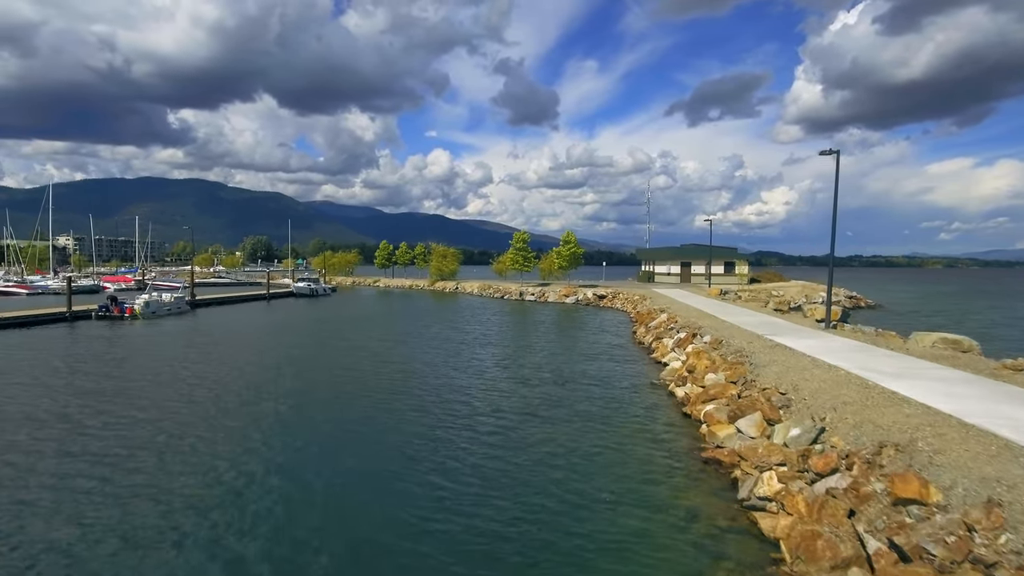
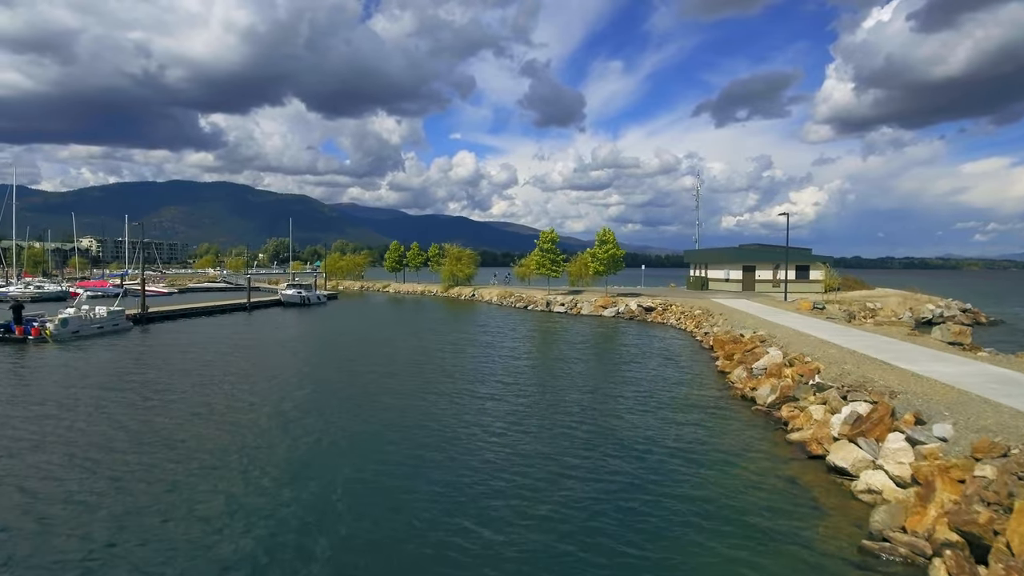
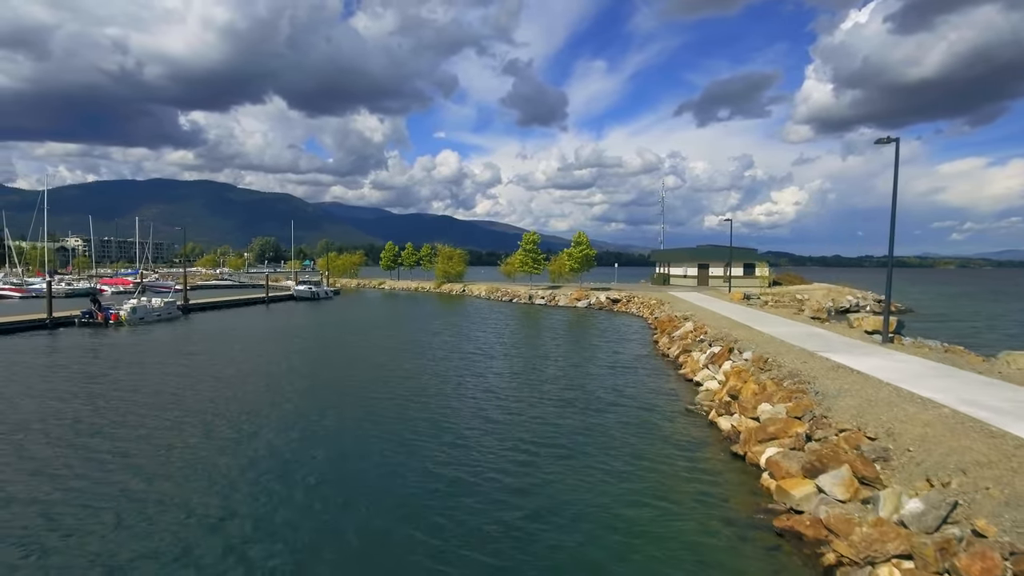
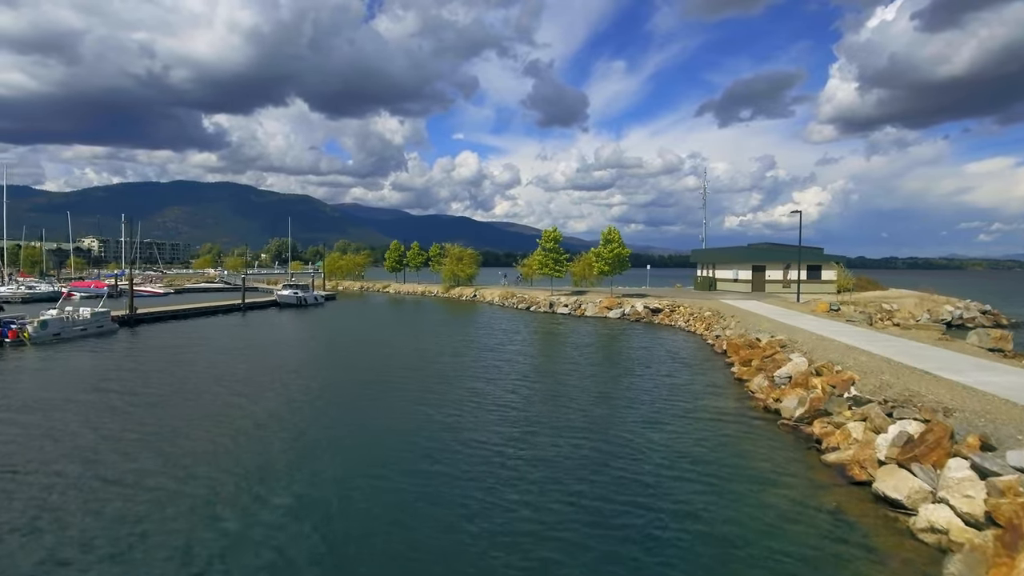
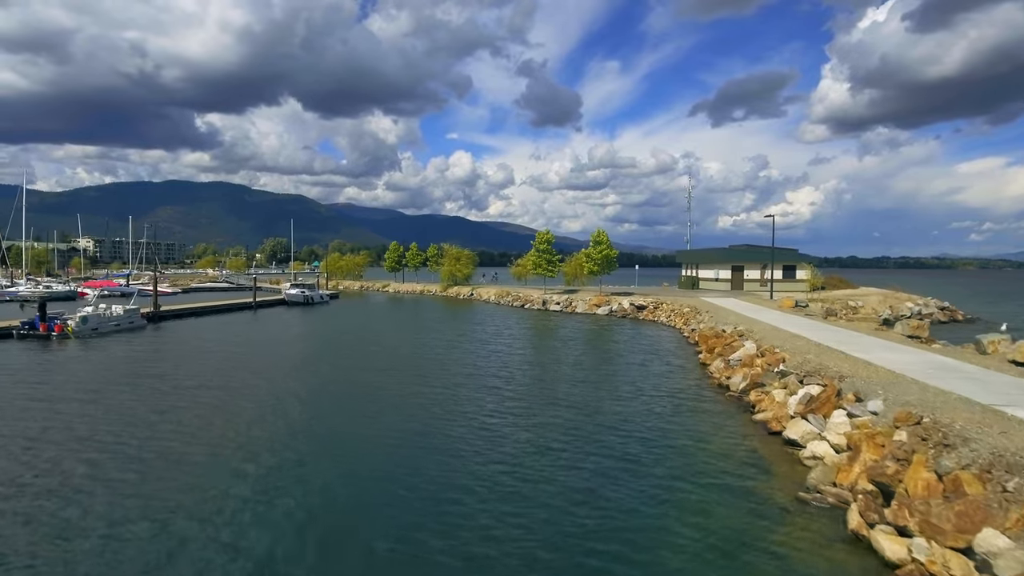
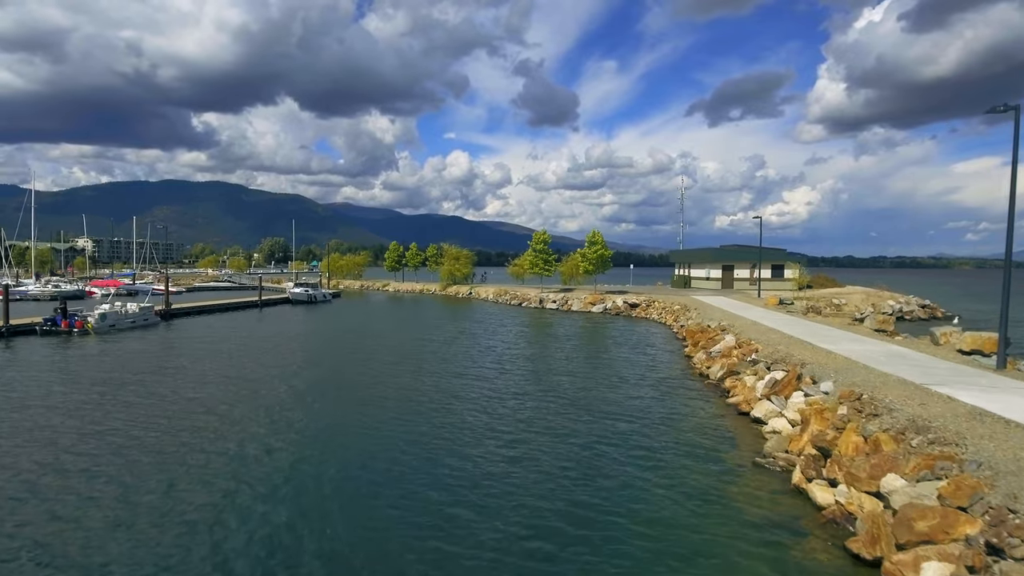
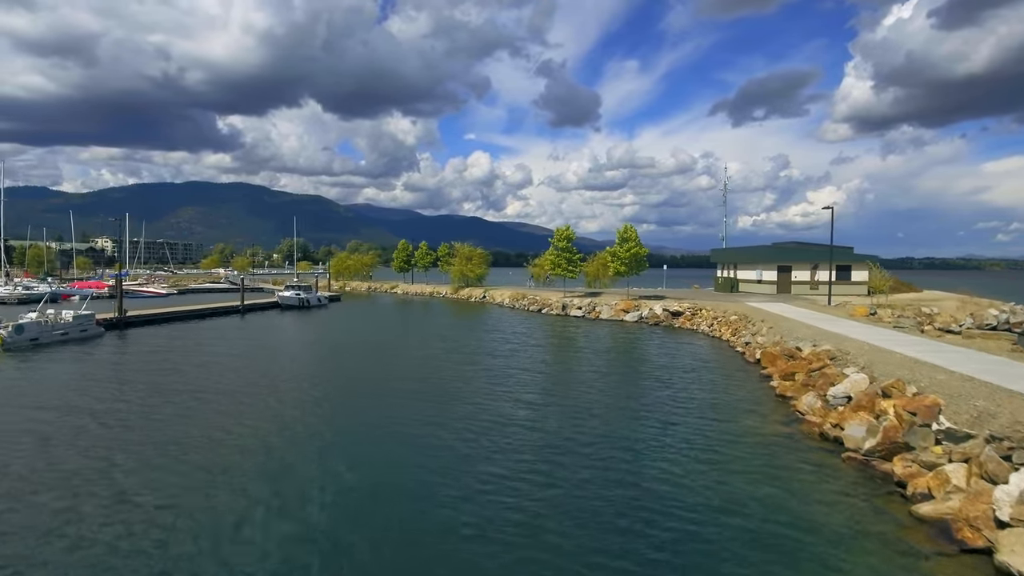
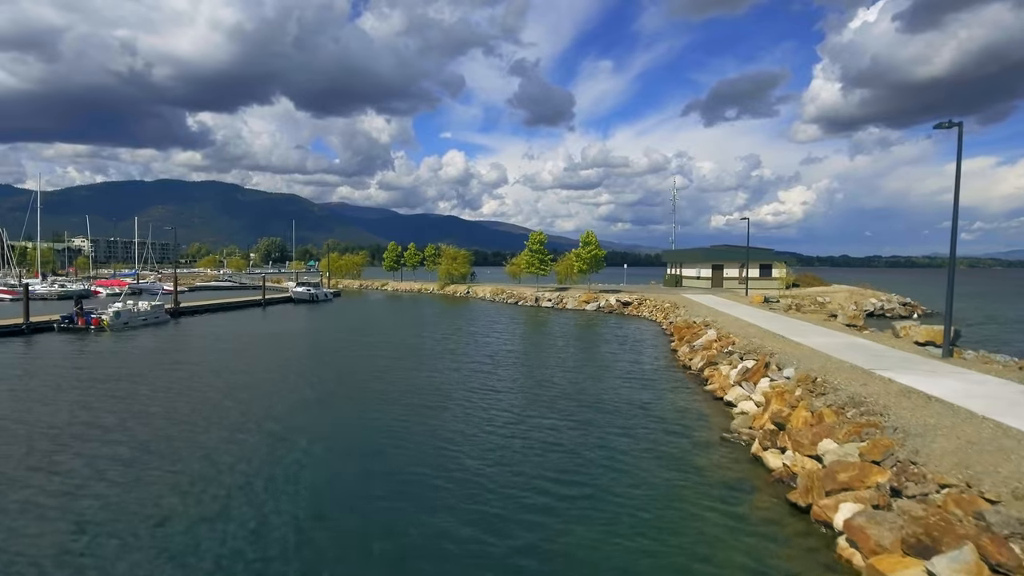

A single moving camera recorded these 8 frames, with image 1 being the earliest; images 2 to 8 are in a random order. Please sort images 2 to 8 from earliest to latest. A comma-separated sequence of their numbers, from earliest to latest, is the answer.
3, 8, 6, 5, 2, 4, 7
